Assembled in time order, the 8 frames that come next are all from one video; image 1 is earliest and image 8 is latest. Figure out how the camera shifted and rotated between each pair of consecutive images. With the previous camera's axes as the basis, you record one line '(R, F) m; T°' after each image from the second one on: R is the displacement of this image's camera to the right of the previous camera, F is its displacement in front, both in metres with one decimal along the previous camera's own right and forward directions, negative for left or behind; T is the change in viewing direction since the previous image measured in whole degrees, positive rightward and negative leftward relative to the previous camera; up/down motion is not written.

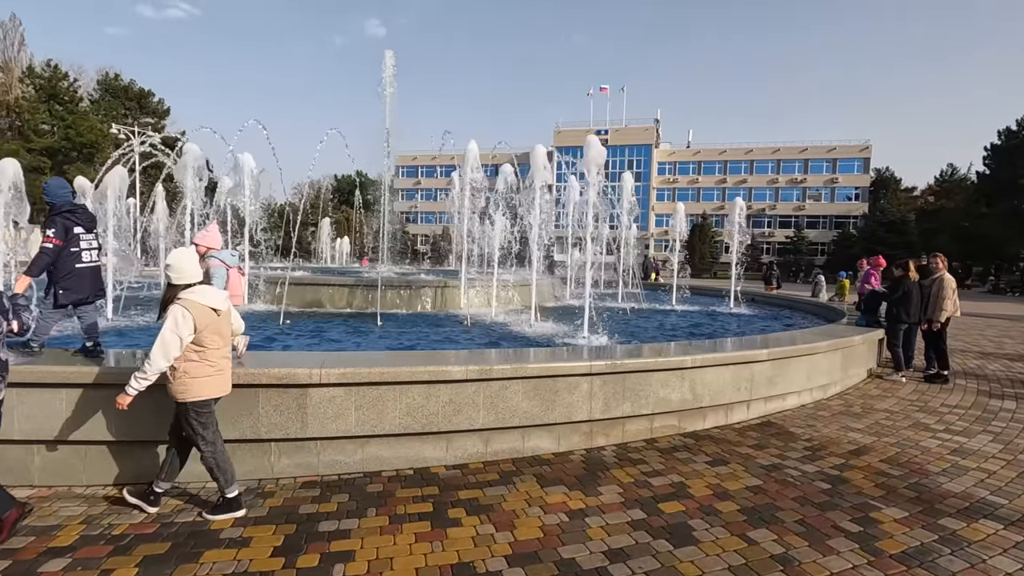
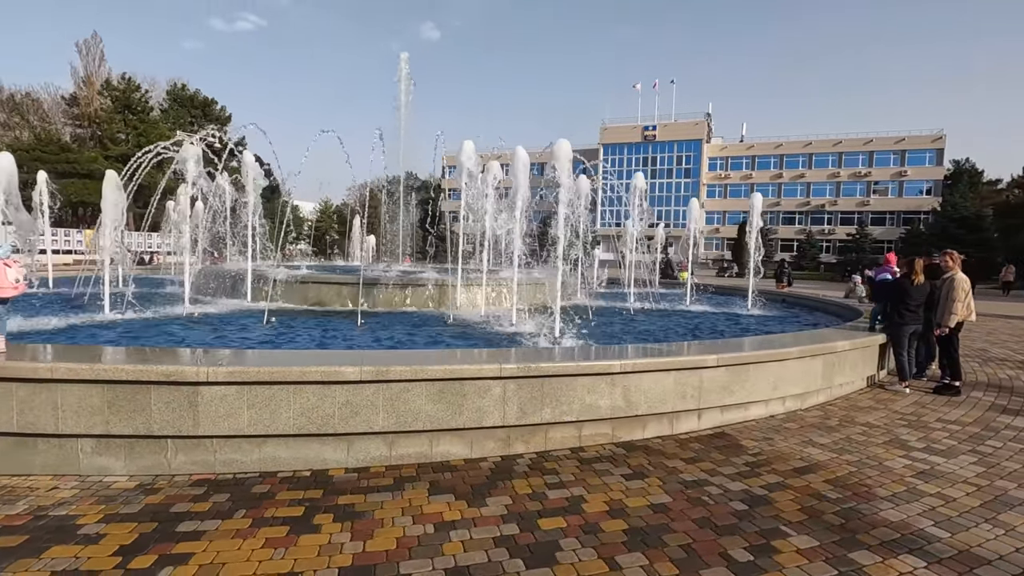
(+1.1, +0.2) m; -6°
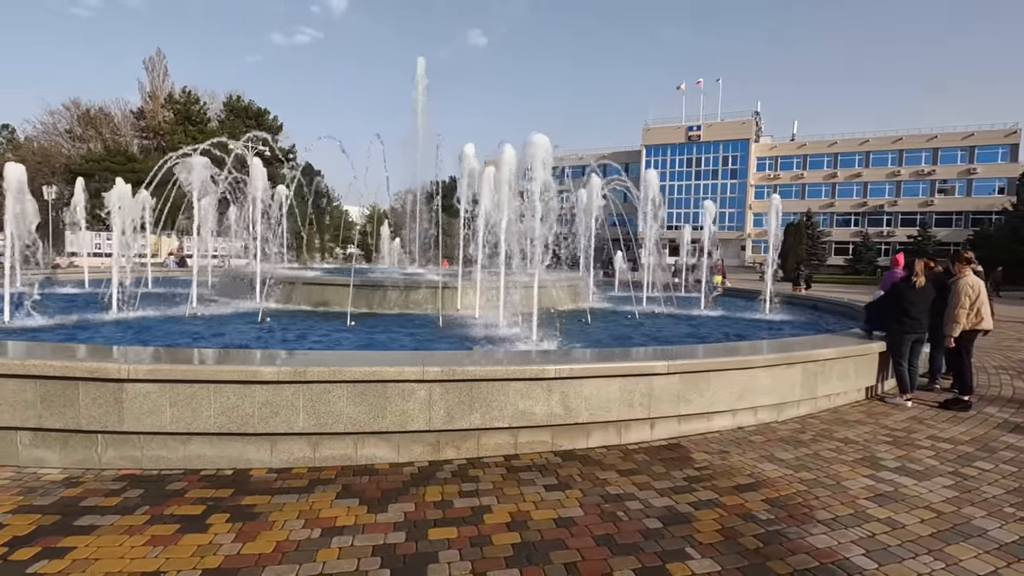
(+0.9, +0.2) m; -5°
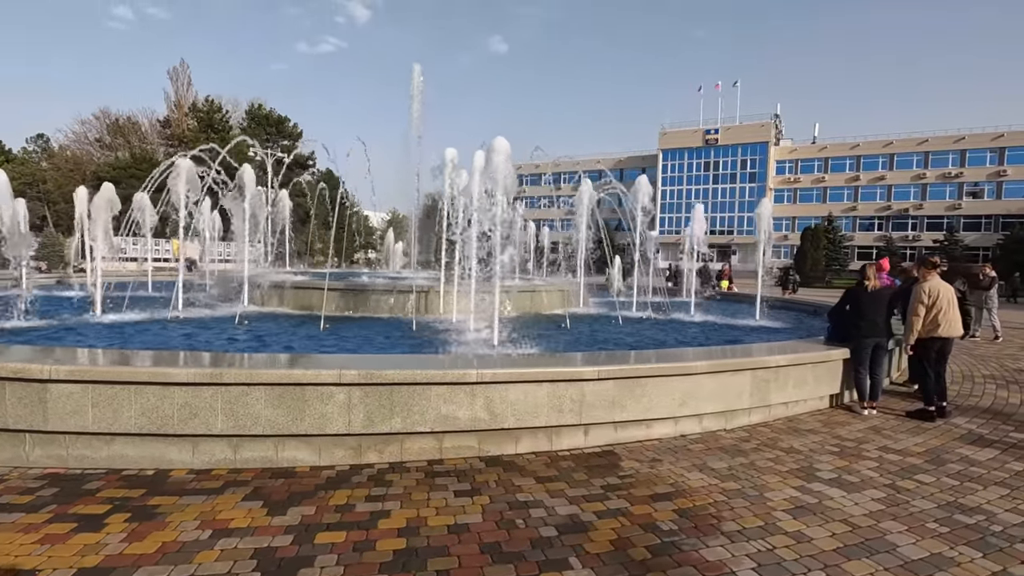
(+0.8, 0.0) m; -2°
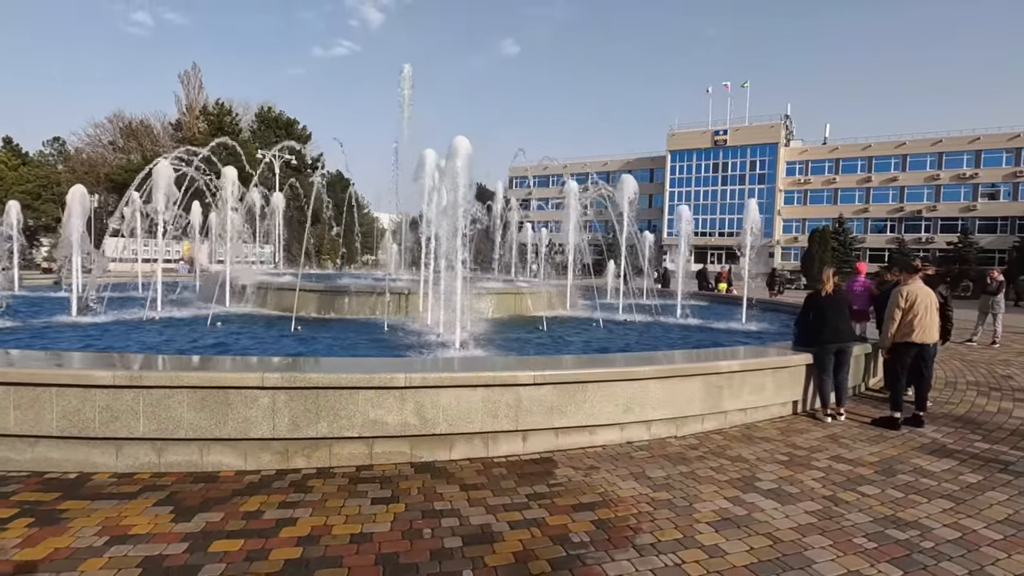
(+0.6, +0.1) m; -1°
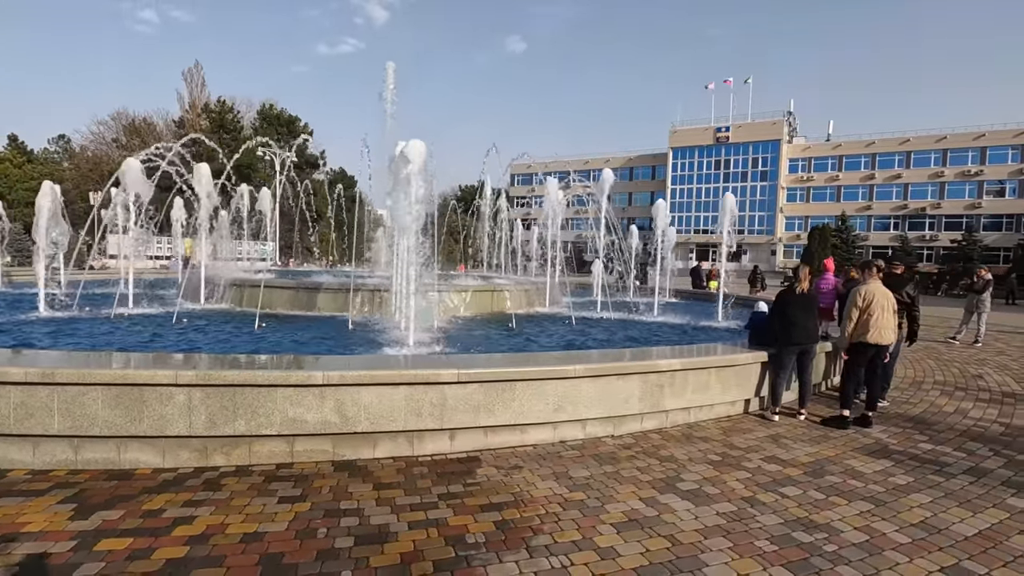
(+0.7, +0.1) m; -1°
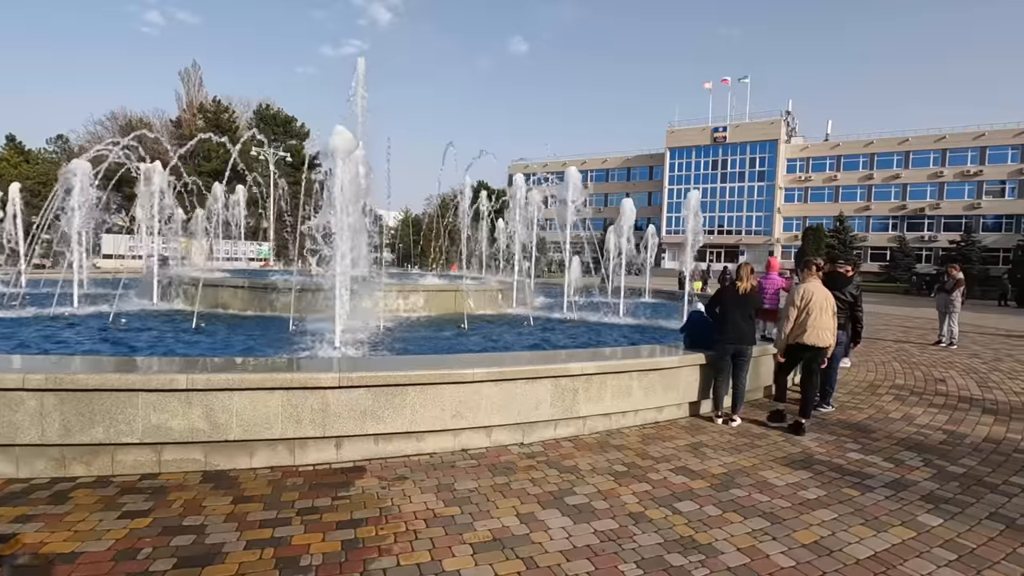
(+0.9, +0.3) m; 0°
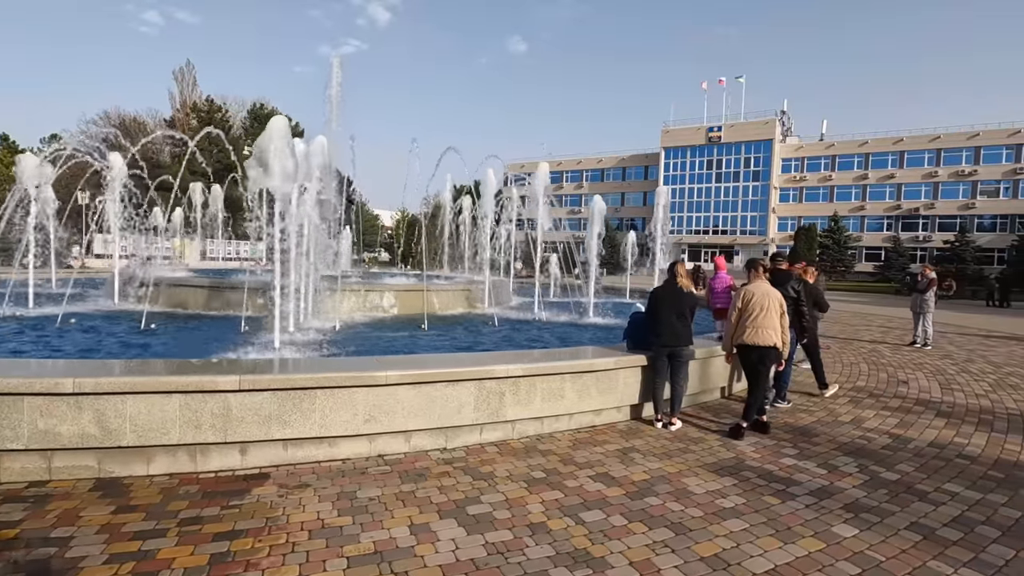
(+0.7, +0.2) m; 0°
